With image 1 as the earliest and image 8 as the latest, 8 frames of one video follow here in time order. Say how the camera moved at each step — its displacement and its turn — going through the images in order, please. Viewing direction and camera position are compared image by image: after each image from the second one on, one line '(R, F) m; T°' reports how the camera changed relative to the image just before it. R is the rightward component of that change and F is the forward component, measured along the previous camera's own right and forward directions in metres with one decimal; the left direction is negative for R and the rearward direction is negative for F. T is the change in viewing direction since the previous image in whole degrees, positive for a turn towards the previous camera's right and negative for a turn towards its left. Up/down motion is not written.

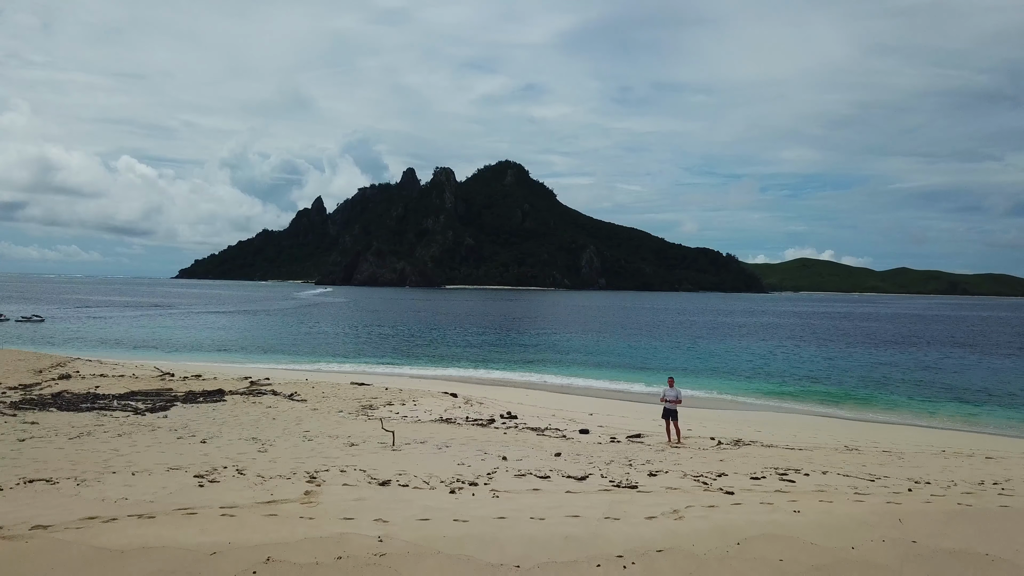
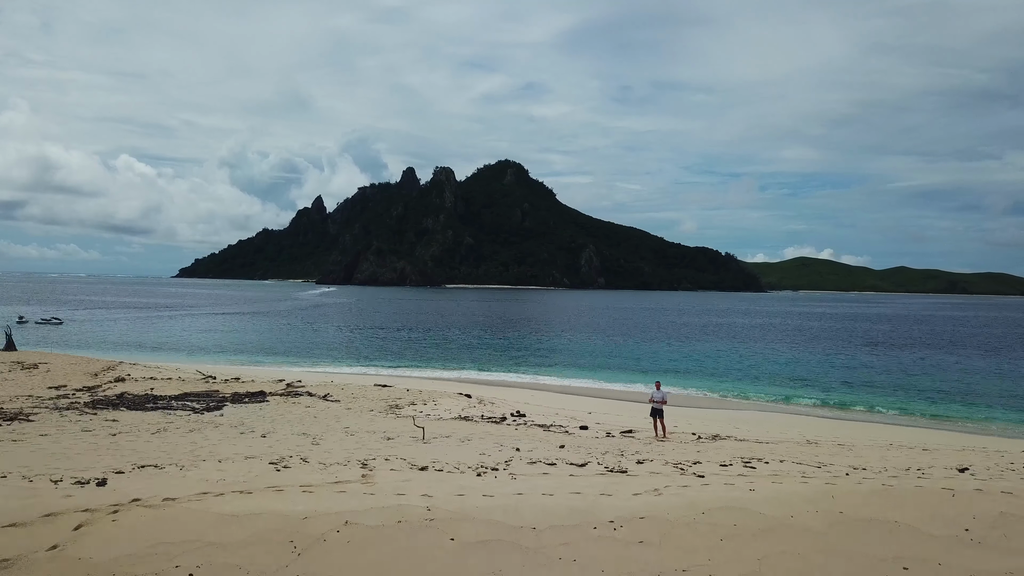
(-0.1, -1.3) m; 0°
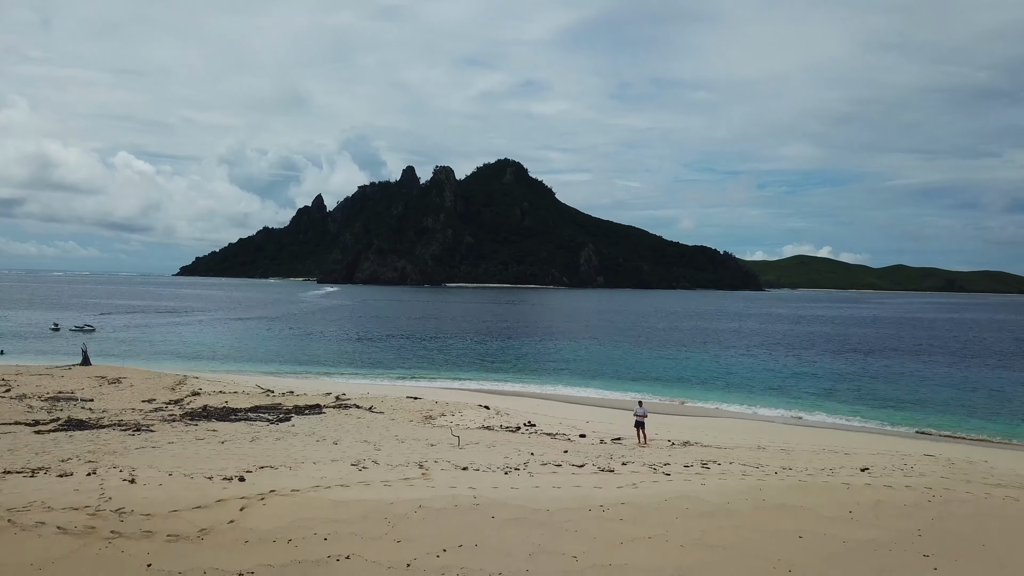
(-0.2, -2.3) m; 0°
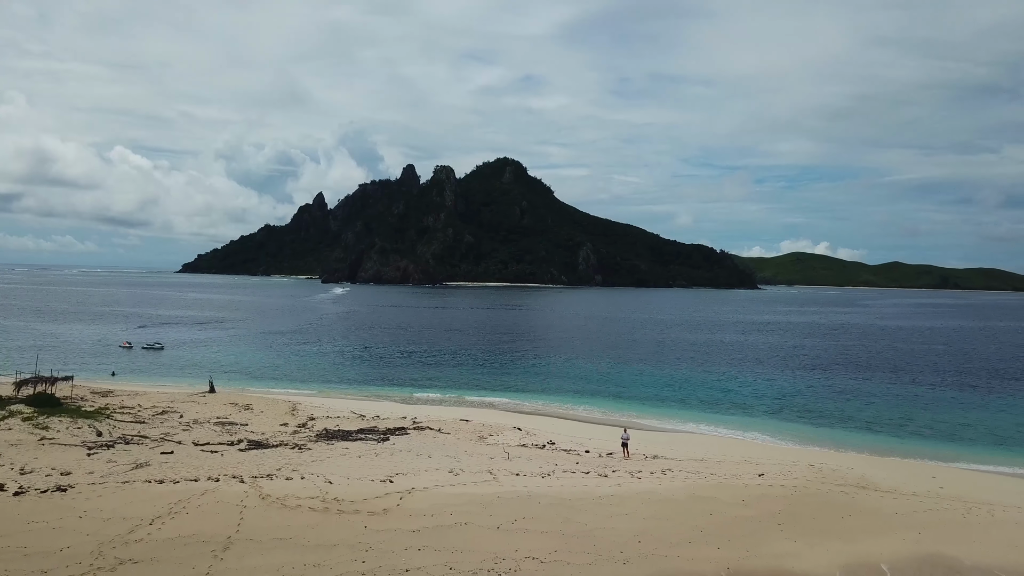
(-0.7, -5.7) m; 0°
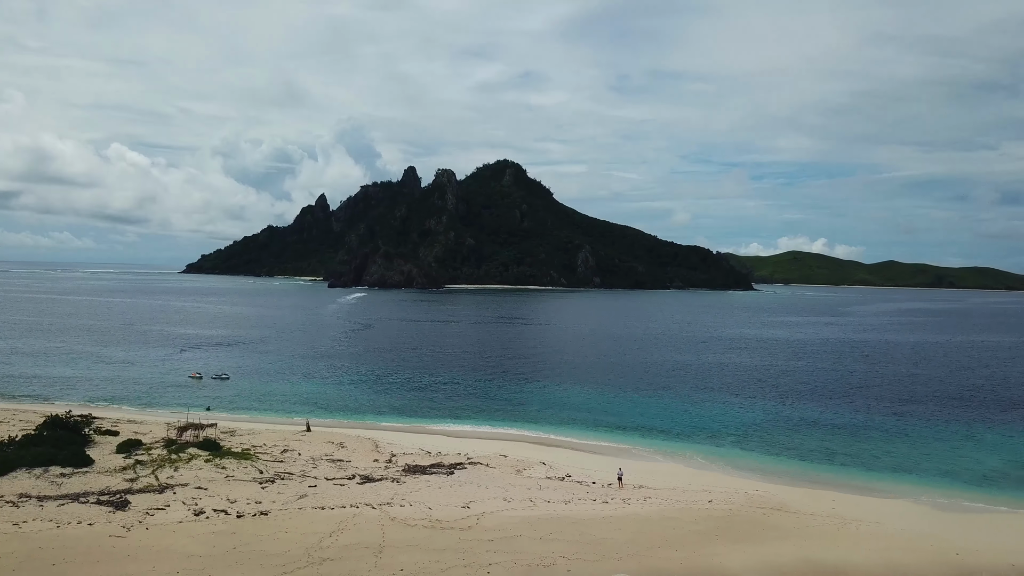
(-1.0, -7.4) m; 0°
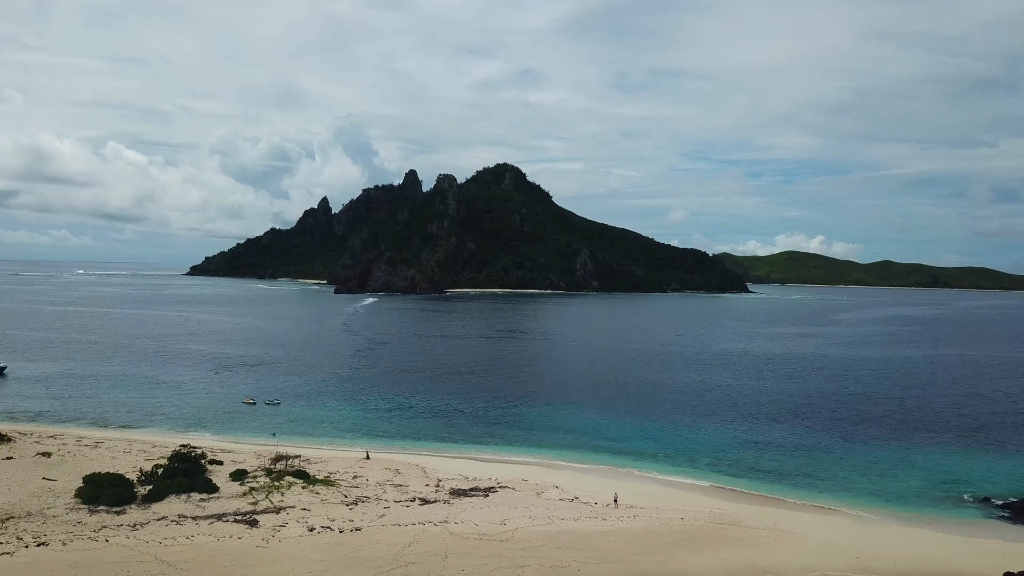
(-1.0, -7.7) m; 0°
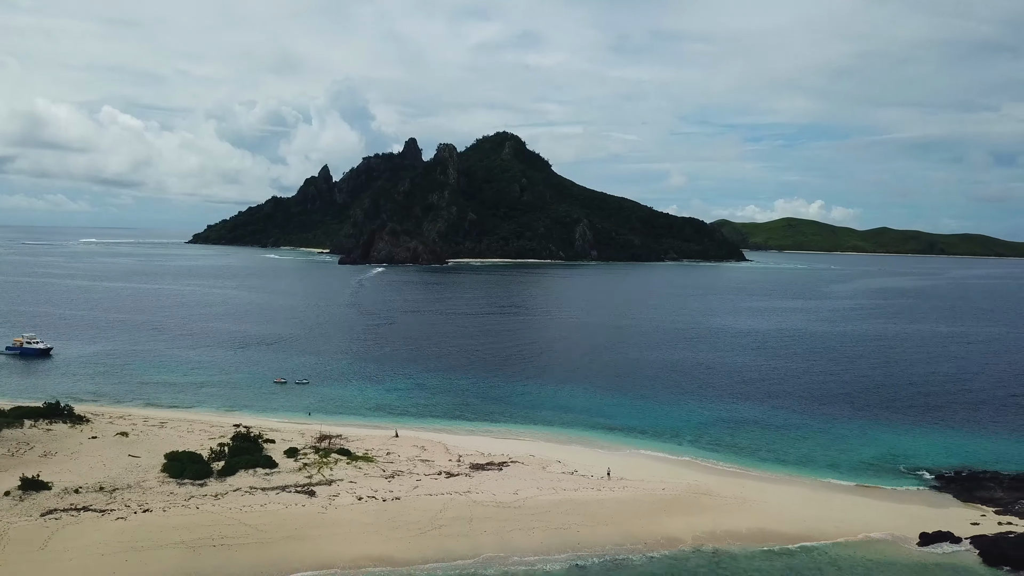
(-0.5, -5.8) m; 0°
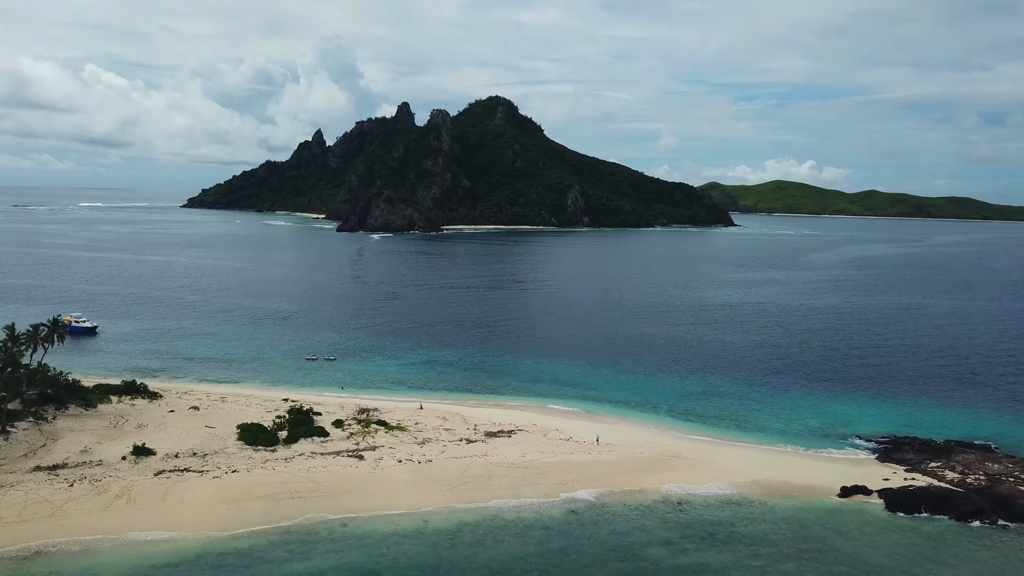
(-1.0, -8.3) m; +1°
